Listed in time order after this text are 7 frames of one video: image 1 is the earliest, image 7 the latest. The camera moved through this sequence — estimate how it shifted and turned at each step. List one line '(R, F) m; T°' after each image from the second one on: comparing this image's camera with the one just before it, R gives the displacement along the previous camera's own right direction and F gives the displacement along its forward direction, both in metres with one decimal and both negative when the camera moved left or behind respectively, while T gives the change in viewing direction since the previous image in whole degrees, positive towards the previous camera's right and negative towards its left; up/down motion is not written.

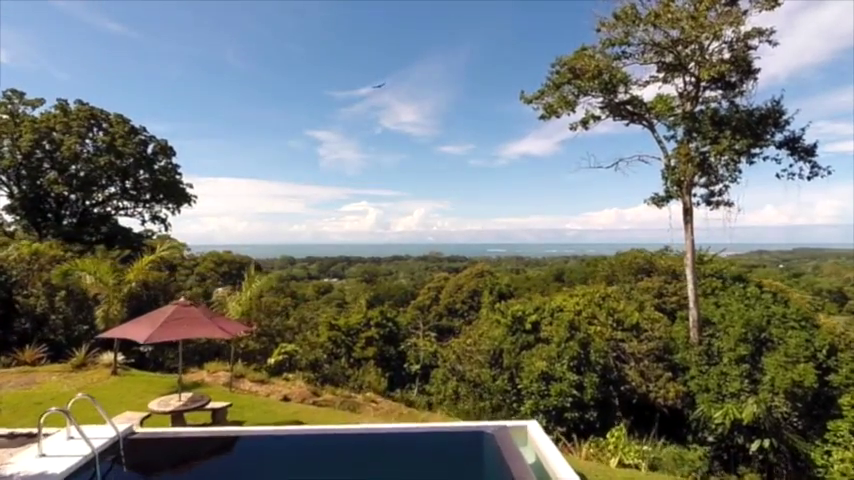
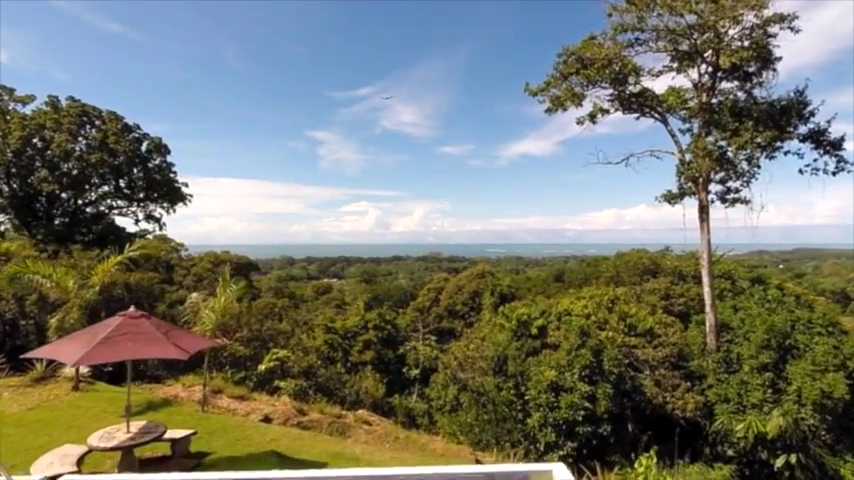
(0.0, +0.4) m; 0°
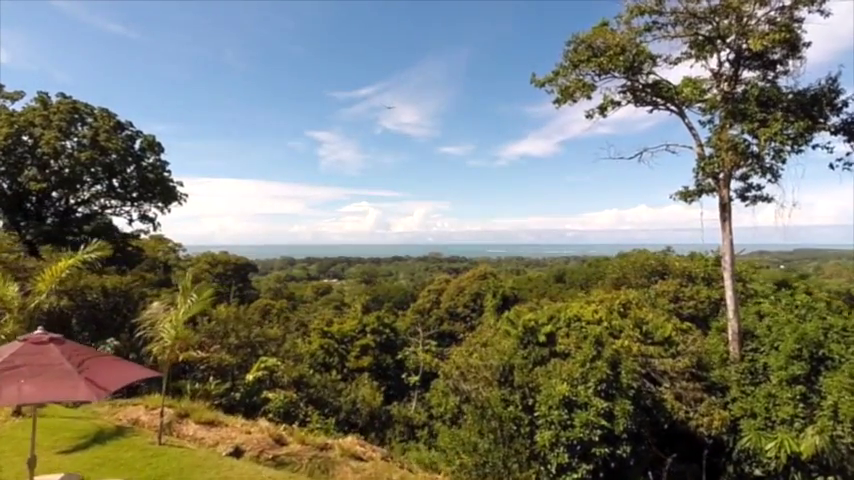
(0.0, +0.5) m; 0°
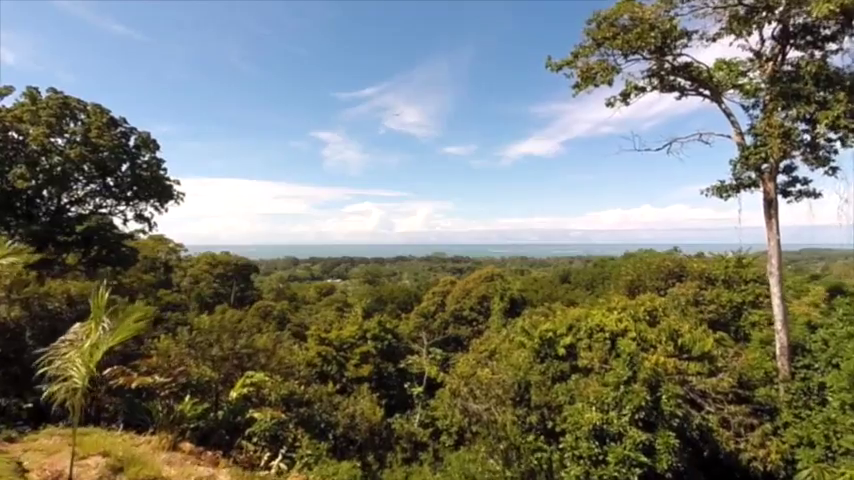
(0.0, +0.7) m; 0°
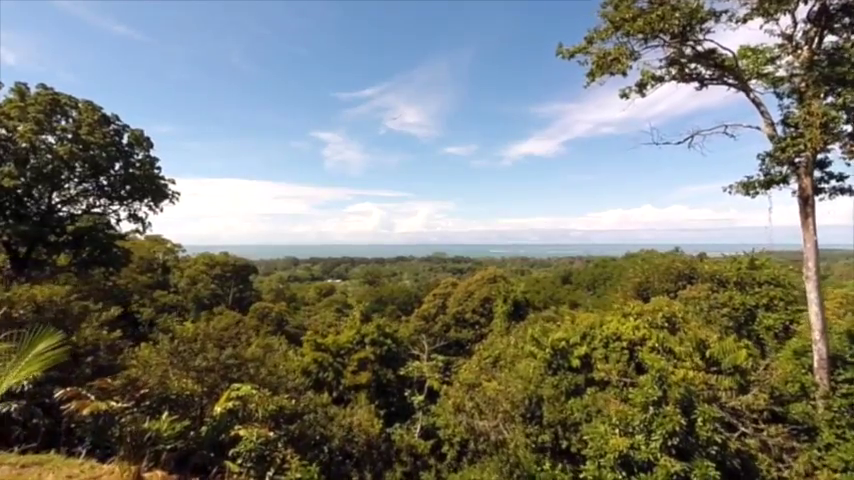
(0.0, +0.5) m; 0°
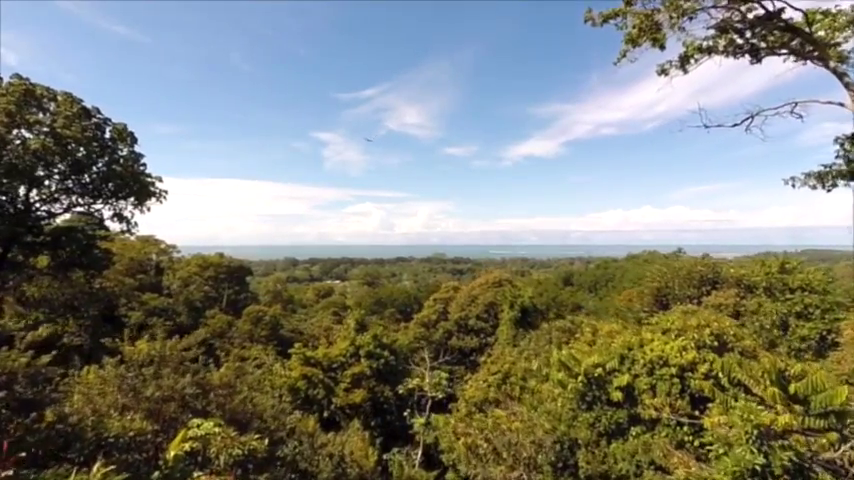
(0.0, +1.1) m; 0°
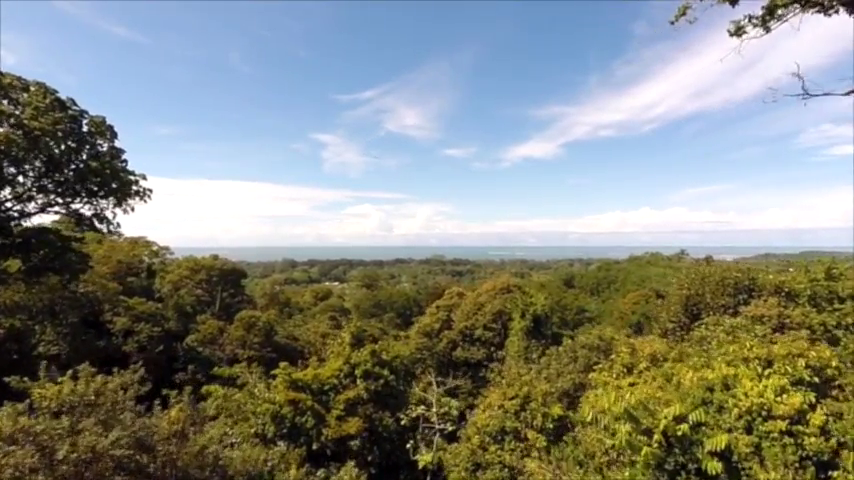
(-0.1, +1.3) m; 0°
